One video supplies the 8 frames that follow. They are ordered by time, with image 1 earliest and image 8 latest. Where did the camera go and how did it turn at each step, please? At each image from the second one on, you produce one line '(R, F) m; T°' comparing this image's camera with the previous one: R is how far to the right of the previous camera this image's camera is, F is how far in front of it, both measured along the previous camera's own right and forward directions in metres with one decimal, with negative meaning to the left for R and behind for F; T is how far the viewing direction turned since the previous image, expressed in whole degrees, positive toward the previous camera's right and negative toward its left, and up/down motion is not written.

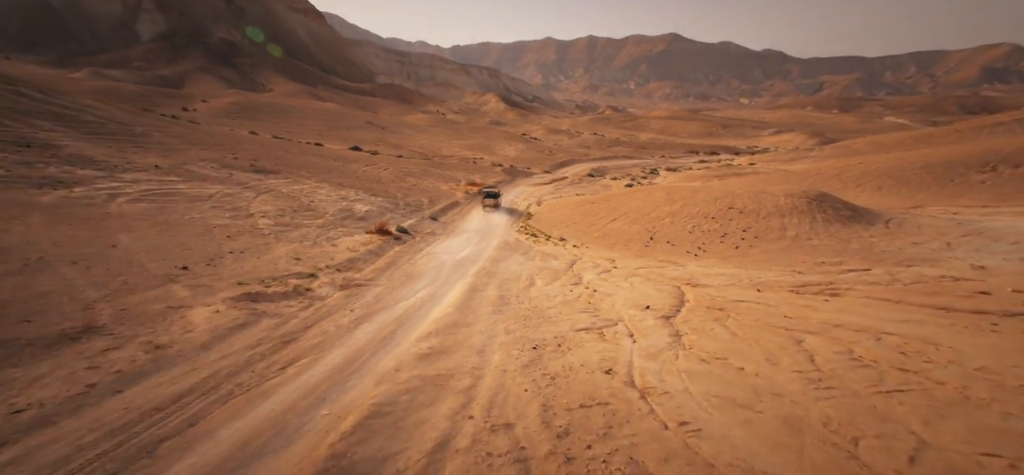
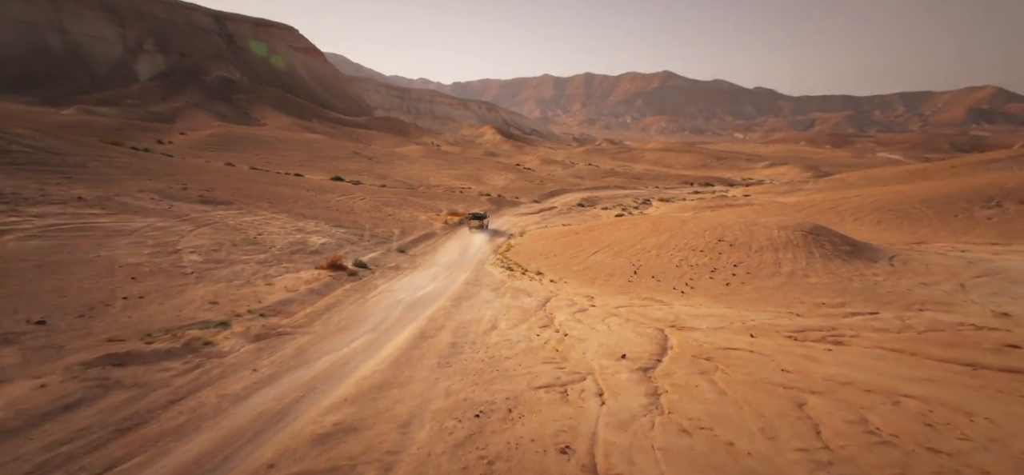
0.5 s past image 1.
(+0.8, +1.3) m; +1°
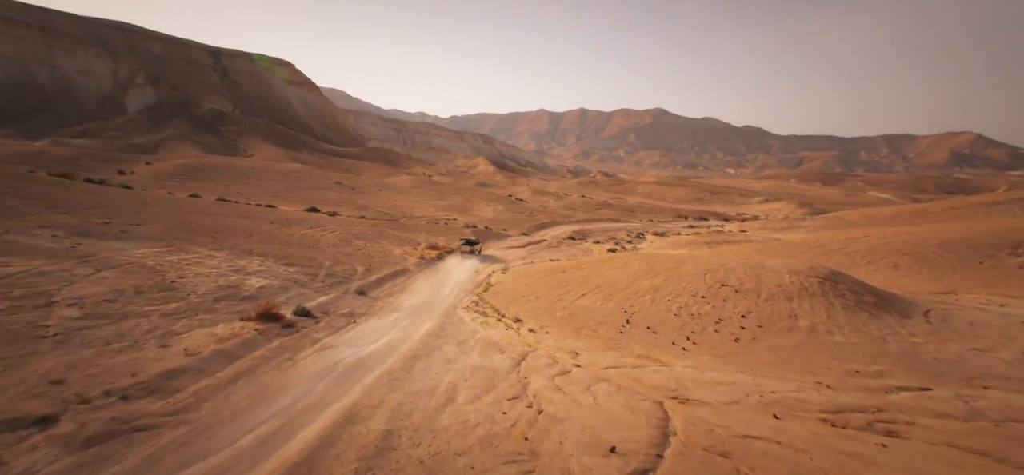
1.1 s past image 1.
(+0.6, +2.0) m; +1°
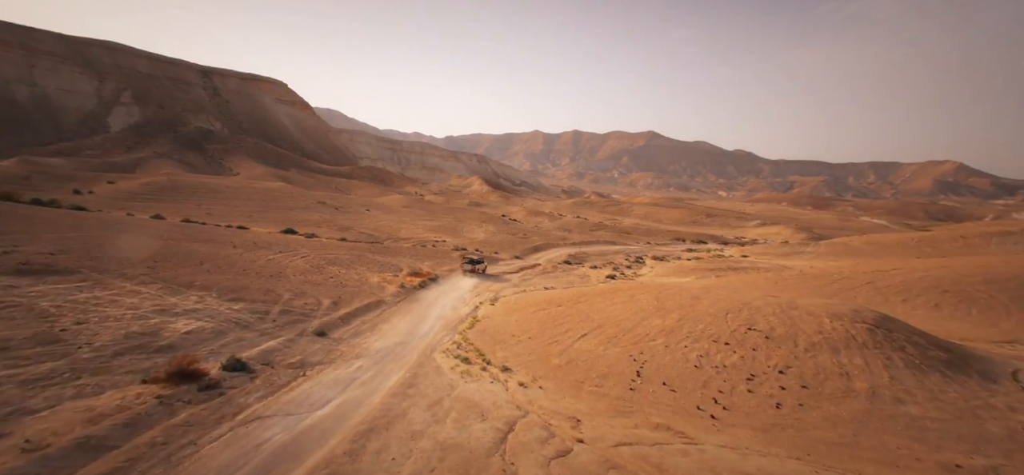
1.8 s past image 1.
(+0.2, +2.2) m; +1°
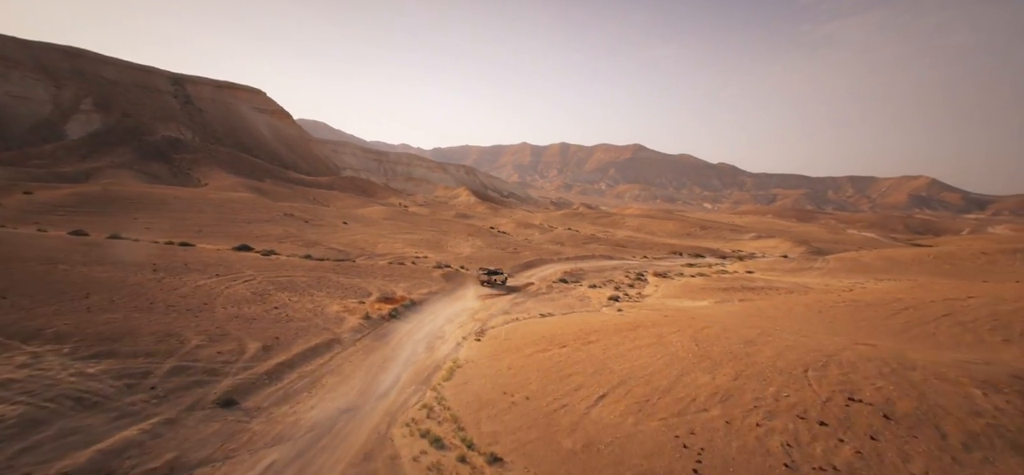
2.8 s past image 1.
(-0.1, +3.8) m; +1°
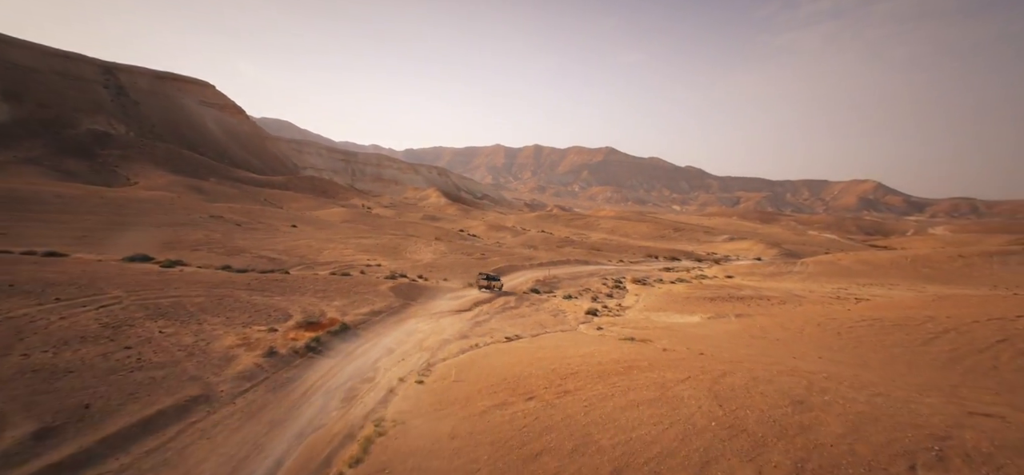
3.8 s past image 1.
(+0.7, +3.9) m; +3°
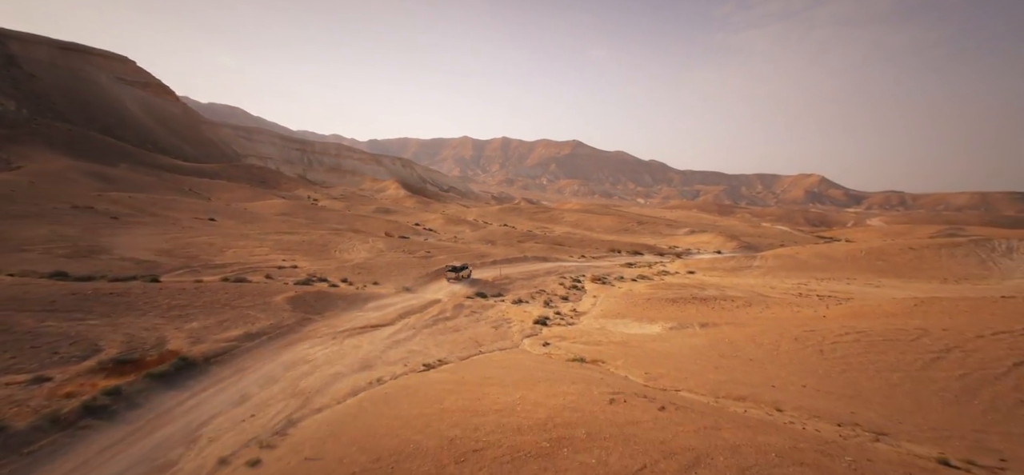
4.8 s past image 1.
(+1.7, +3.8) m; +4°
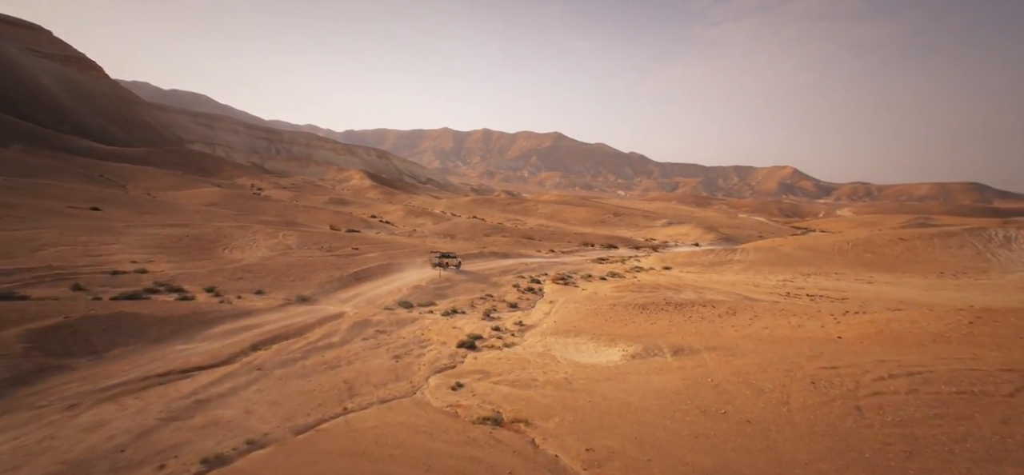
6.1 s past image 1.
(+2.7, +6.0) m; +3°
